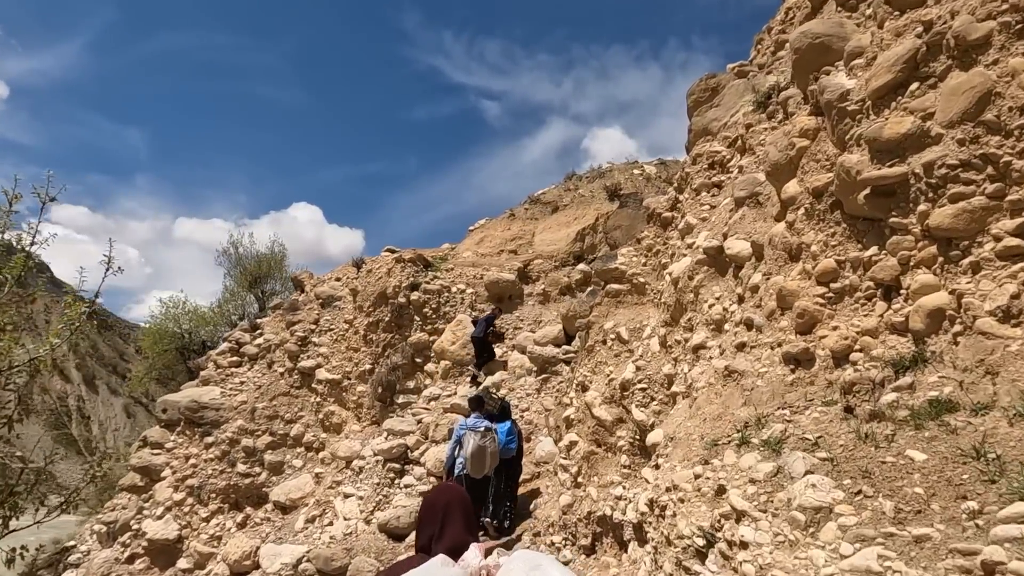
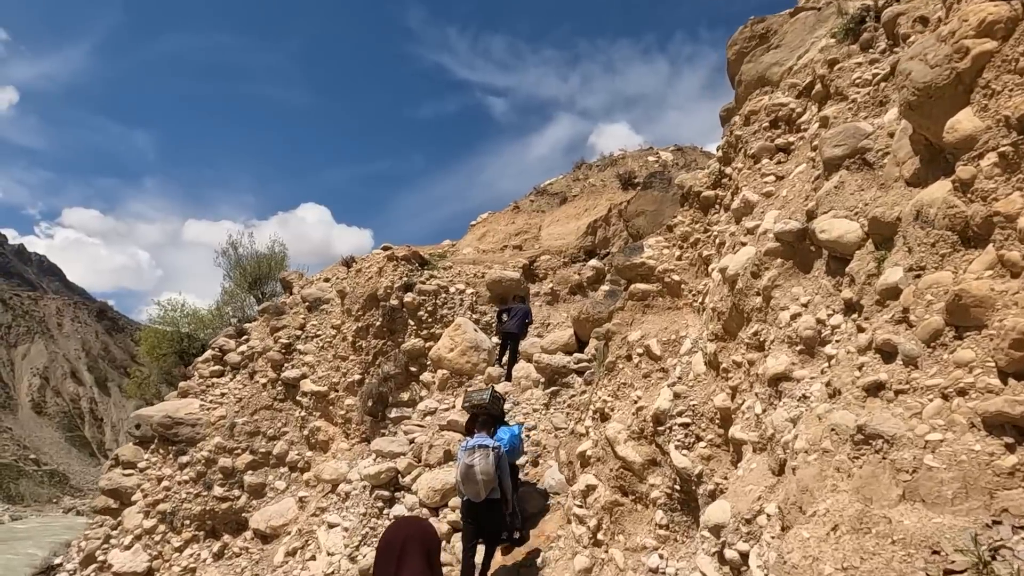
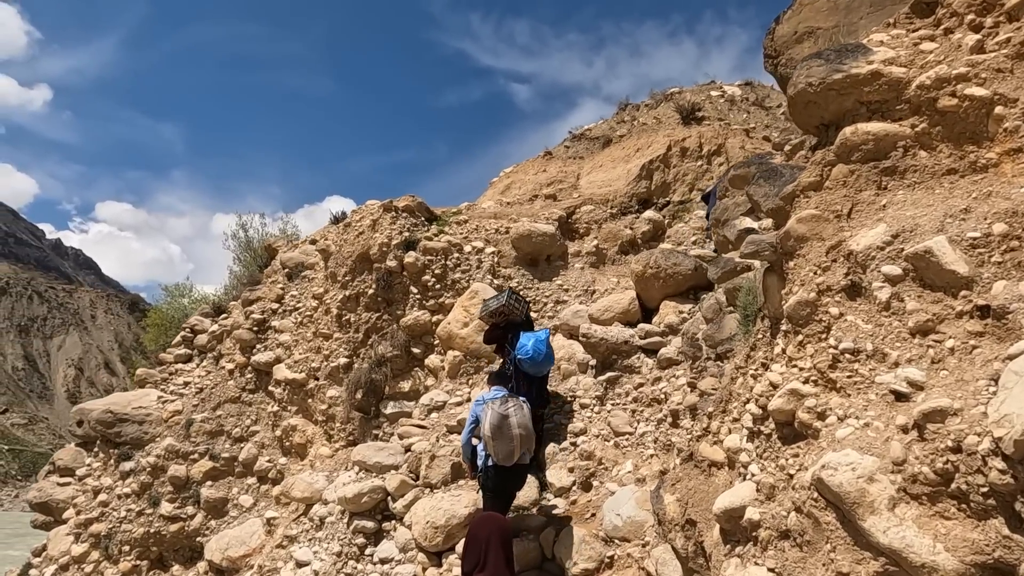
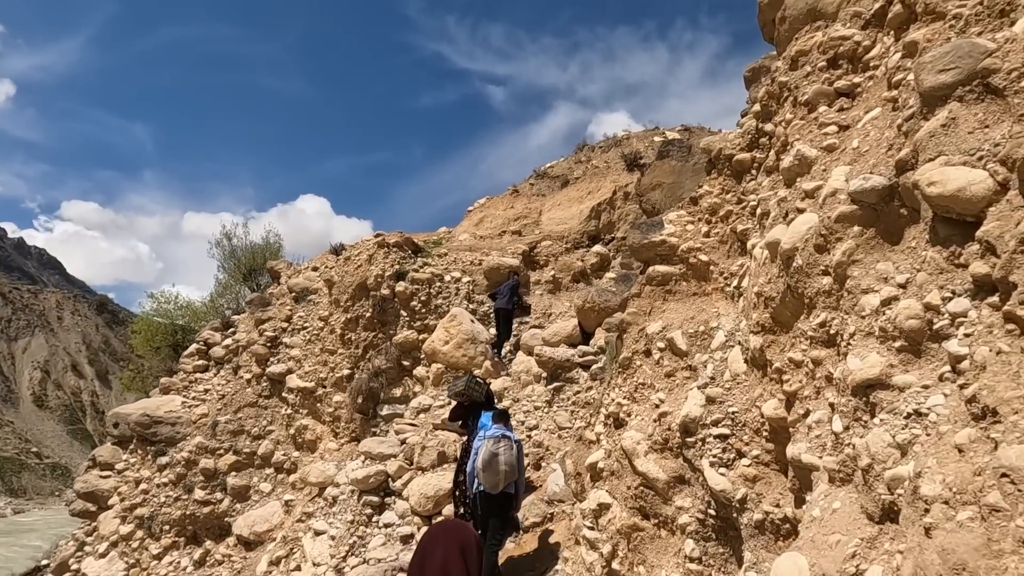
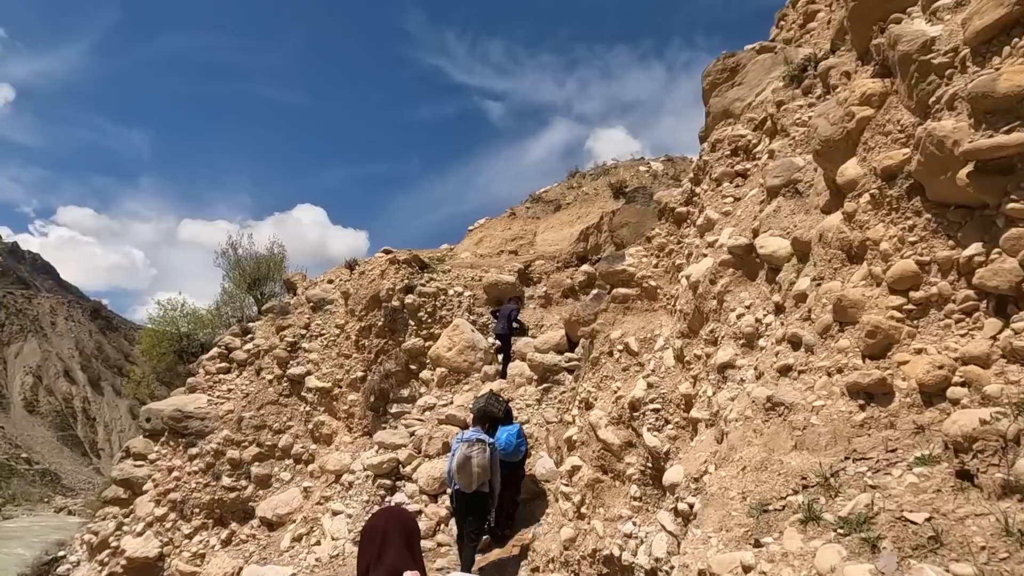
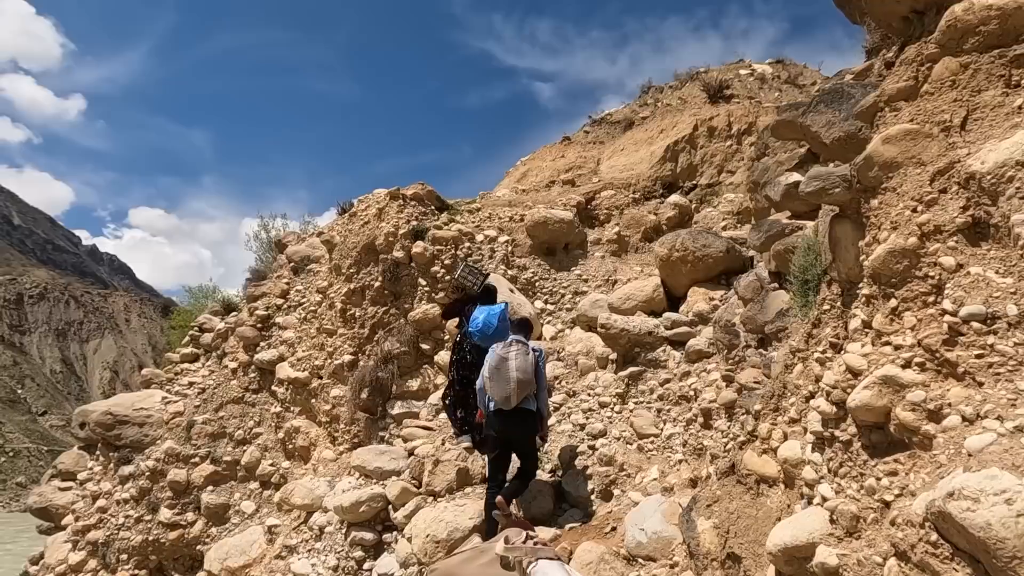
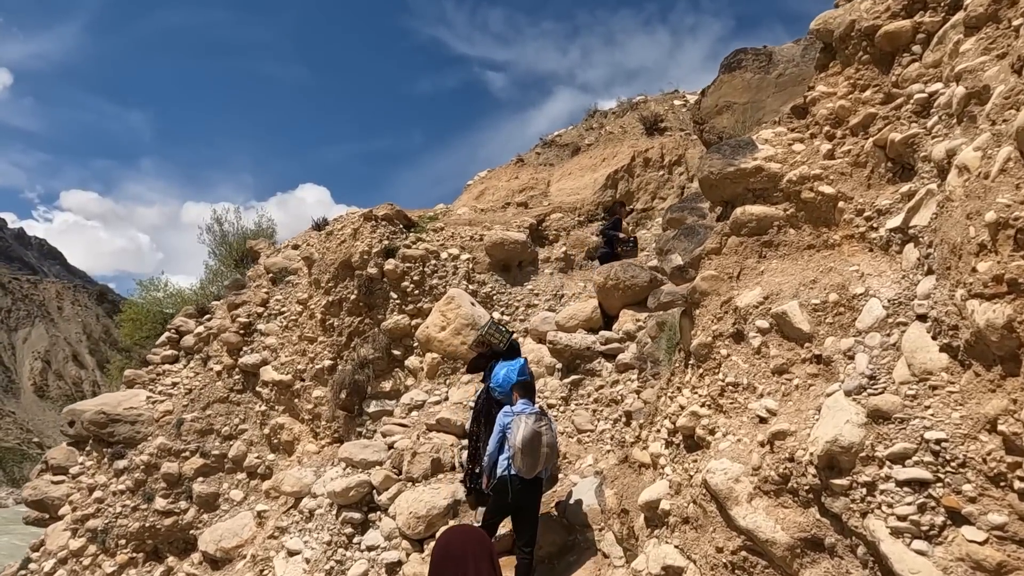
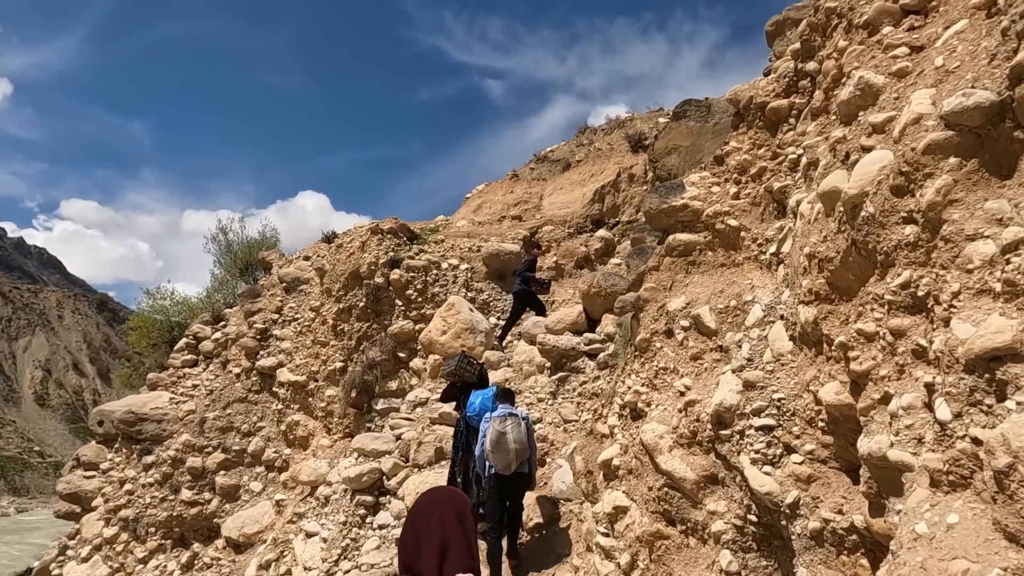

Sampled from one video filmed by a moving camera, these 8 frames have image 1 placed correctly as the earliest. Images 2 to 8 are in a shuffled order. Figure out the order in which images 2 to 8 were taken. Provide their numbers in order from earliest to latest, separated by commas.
5, 2, 4, 8, 7, 3, 6
